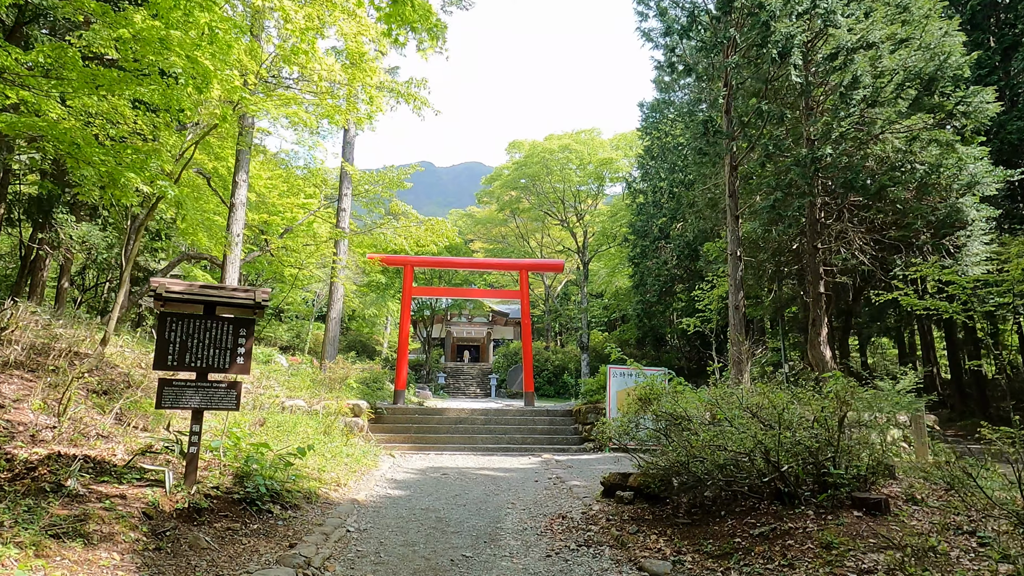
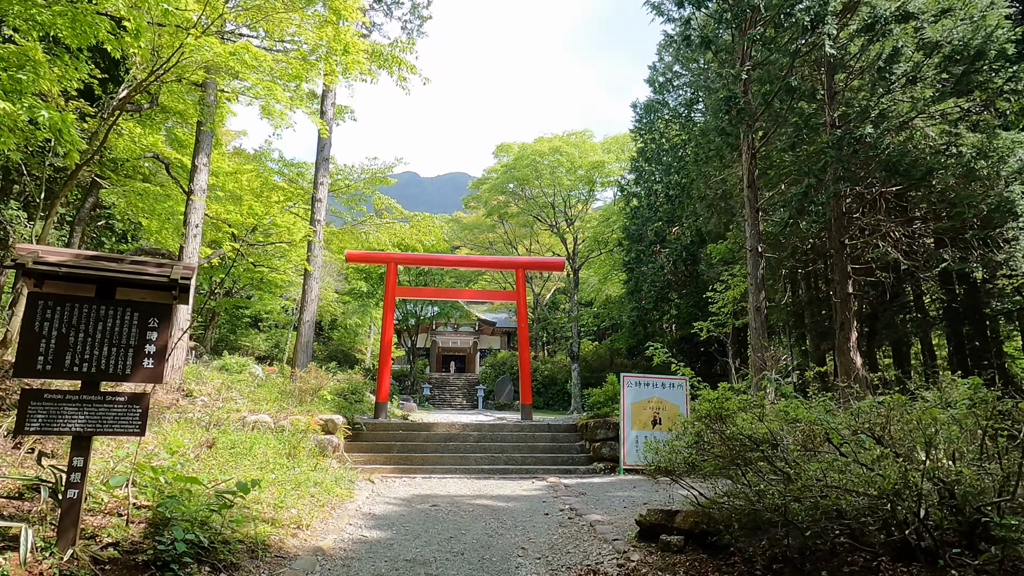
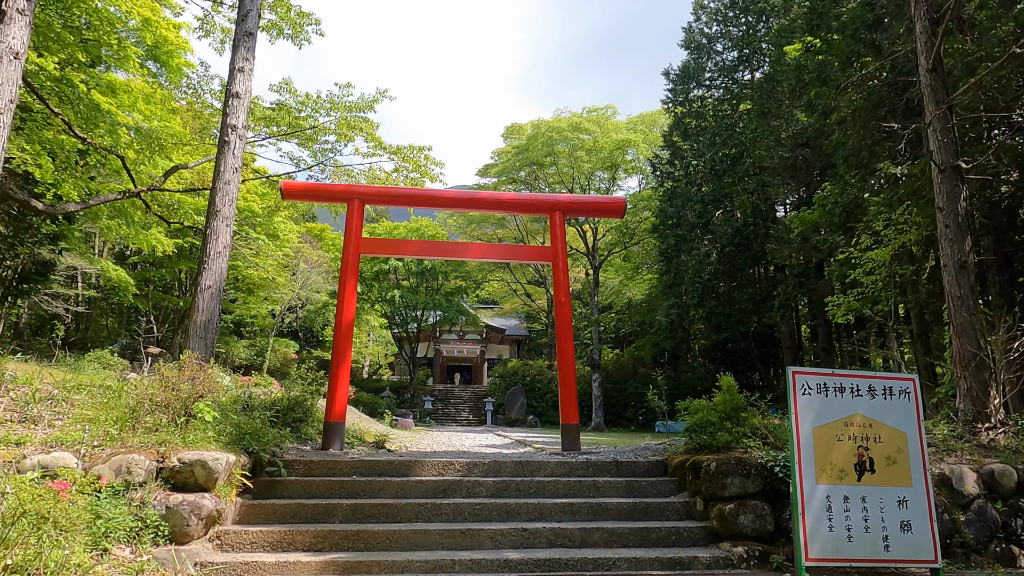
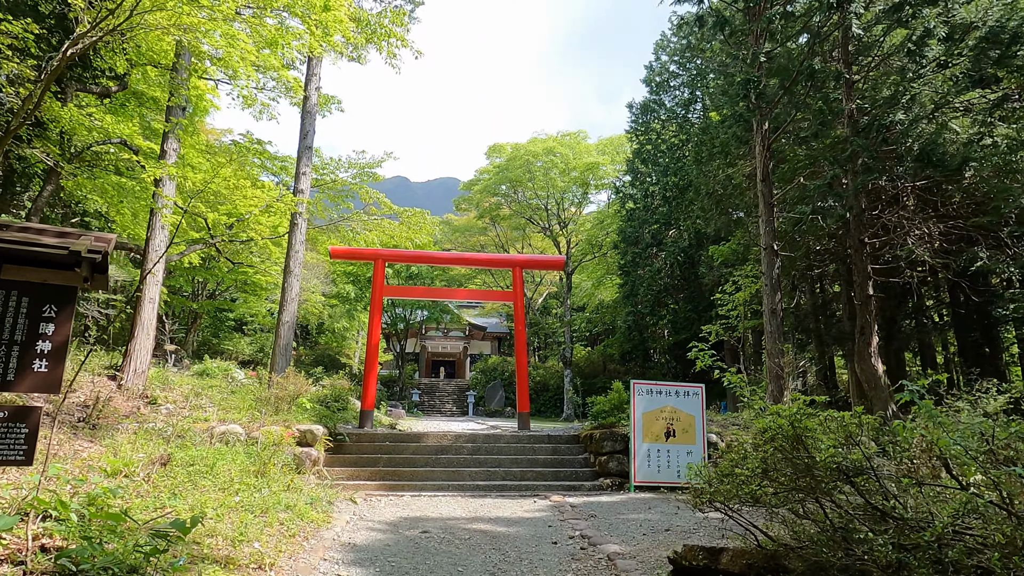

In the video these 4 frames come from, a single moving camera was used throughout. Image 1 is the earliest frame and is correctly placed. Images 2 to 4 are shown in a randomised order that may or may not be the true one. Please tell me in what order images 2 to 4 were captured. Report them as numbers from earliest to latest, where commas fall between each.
2, 4, 3
